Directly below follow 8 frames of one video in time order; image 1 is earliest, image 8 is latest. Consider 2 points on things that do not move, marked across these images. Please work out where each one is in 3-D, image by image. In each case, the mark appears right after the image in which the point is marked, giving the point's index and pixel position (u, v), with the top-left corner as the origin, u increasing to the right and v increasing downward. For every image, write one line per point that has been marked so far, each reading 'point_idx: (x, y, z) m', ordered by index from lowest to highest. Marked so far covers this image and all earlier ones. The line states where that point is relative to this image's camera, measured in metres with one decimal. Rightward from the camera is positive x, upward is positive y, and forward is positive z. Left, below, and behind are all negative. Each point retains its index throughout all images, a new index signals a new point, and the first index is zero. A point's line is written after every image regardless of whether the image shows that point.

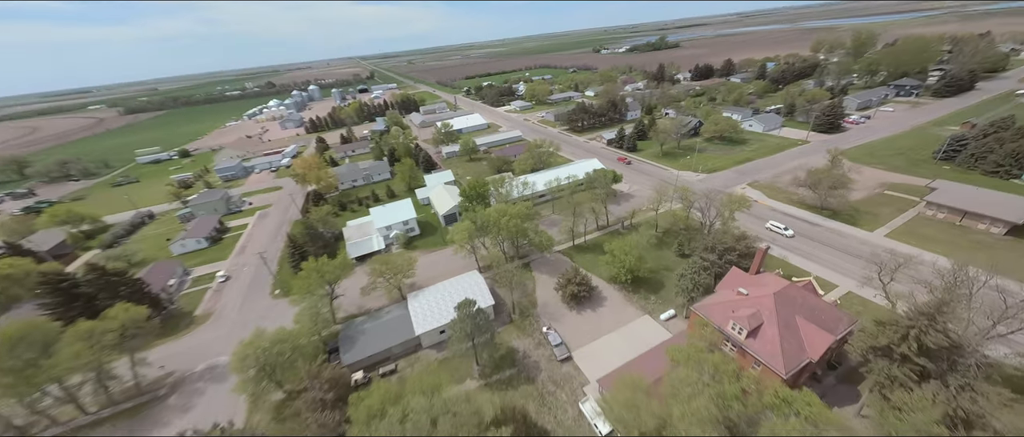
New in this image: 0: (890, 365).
0: (+20.3, -8.0, +16.4) m
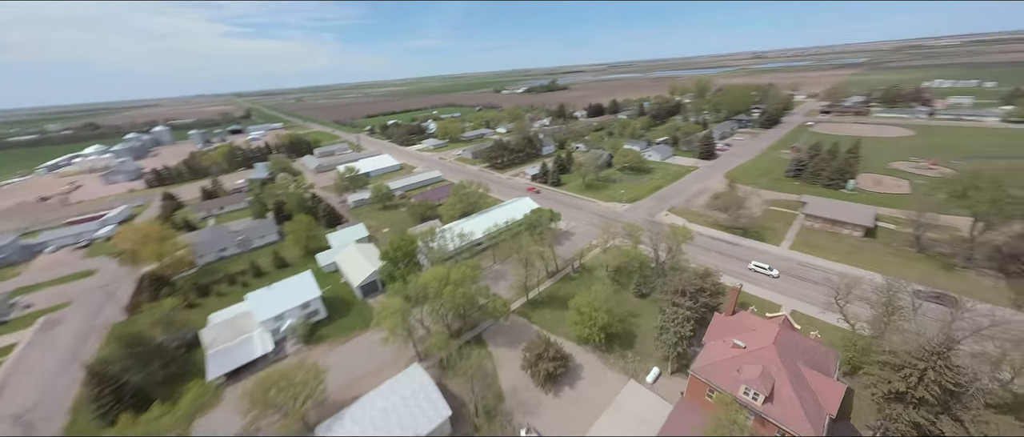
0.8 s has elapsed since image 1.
0: (+19.9, -9.7, +15.4) m
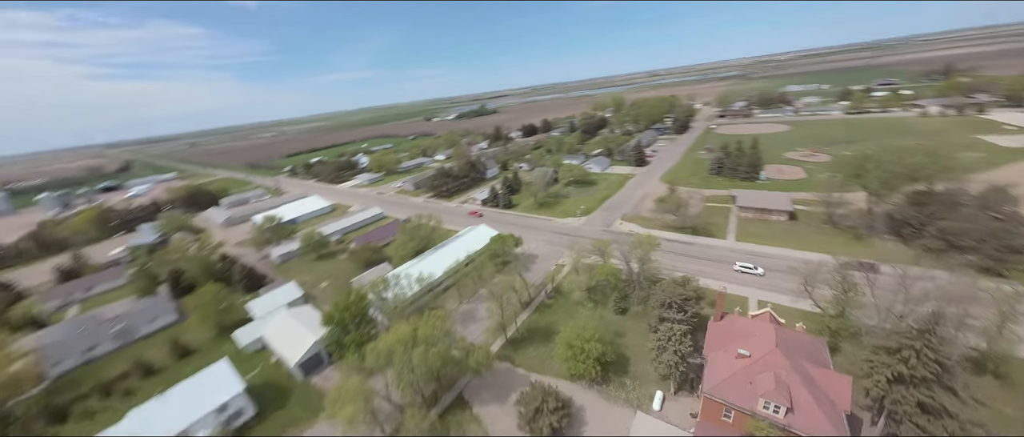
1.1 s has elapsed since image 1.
0: (+20.3, -8.8, +15.6) m
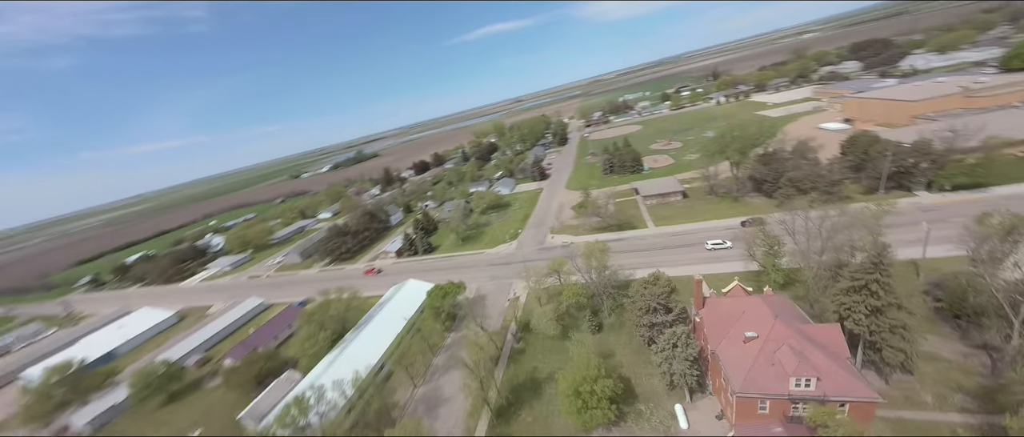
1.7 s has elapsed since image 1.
0: (+20.8, -5.7, +17.3) m
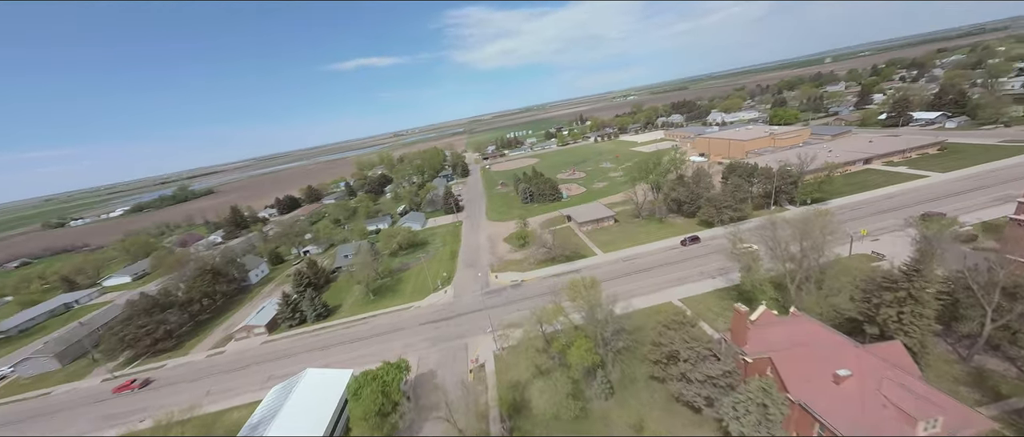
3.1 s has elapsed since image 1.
0: (+22.6, -6.1, +17.0) m
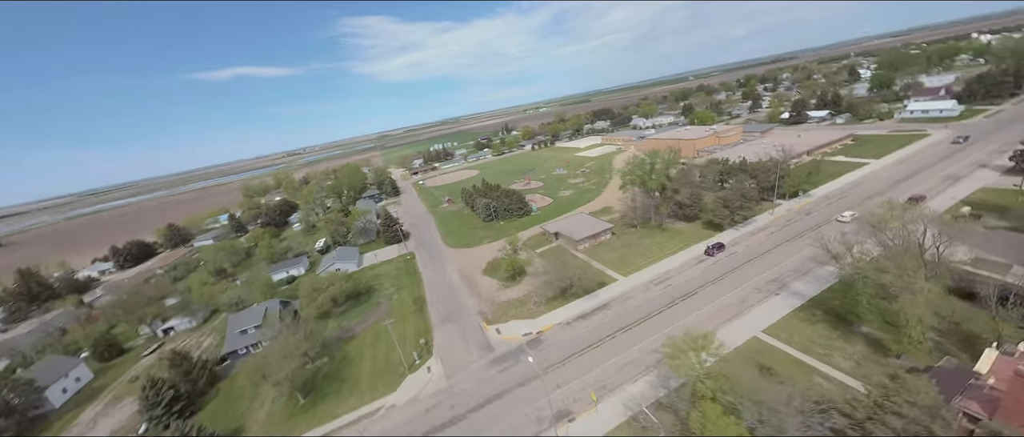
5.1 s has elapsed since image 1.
0: (+28.2, -5.5, +12.1) m
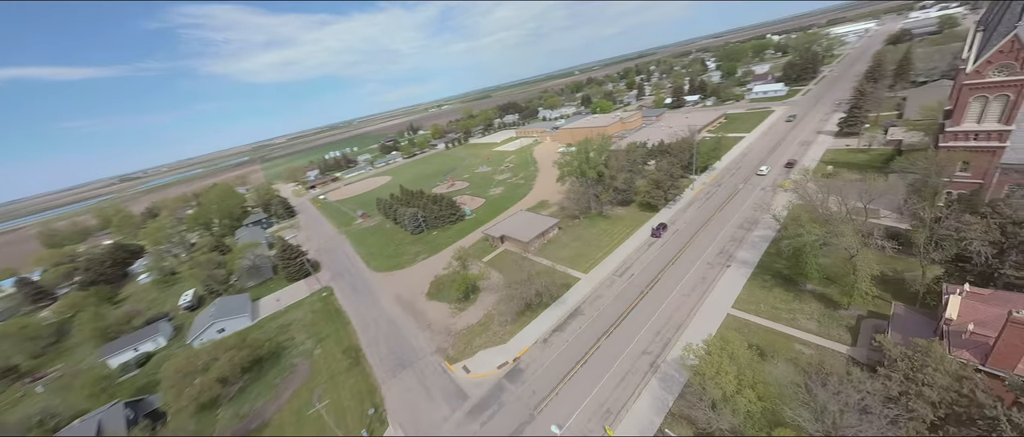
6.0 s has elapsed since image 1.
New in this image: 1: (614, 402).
0: (+28.4, -2.4, +15.1) m
1: (+6.5, -11.7, +19.5) m
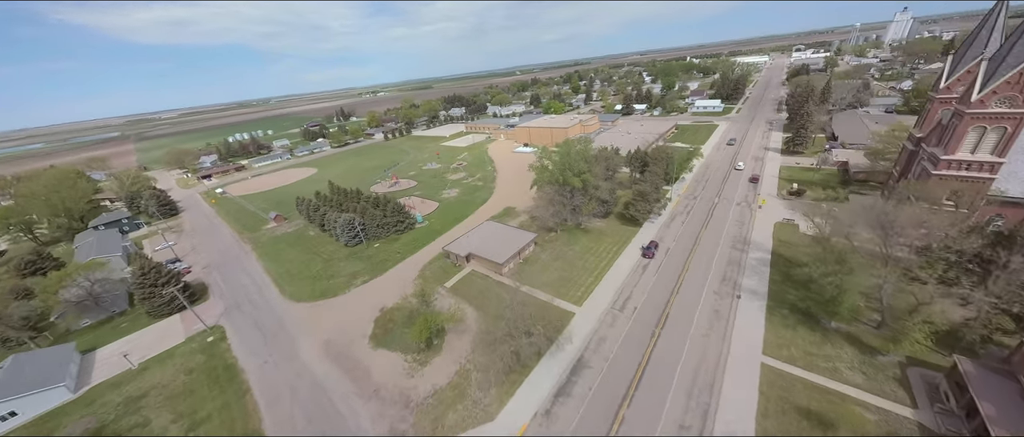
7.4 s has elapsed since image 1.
0: (+29.4, -4.7, +13.8) m
1: (+6.9, -13.6, +13.8) m
